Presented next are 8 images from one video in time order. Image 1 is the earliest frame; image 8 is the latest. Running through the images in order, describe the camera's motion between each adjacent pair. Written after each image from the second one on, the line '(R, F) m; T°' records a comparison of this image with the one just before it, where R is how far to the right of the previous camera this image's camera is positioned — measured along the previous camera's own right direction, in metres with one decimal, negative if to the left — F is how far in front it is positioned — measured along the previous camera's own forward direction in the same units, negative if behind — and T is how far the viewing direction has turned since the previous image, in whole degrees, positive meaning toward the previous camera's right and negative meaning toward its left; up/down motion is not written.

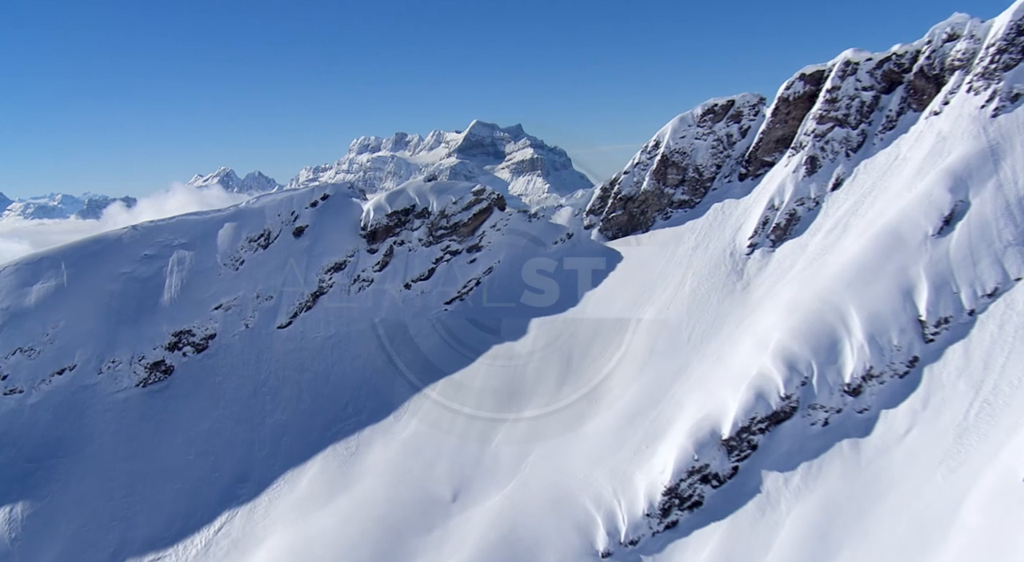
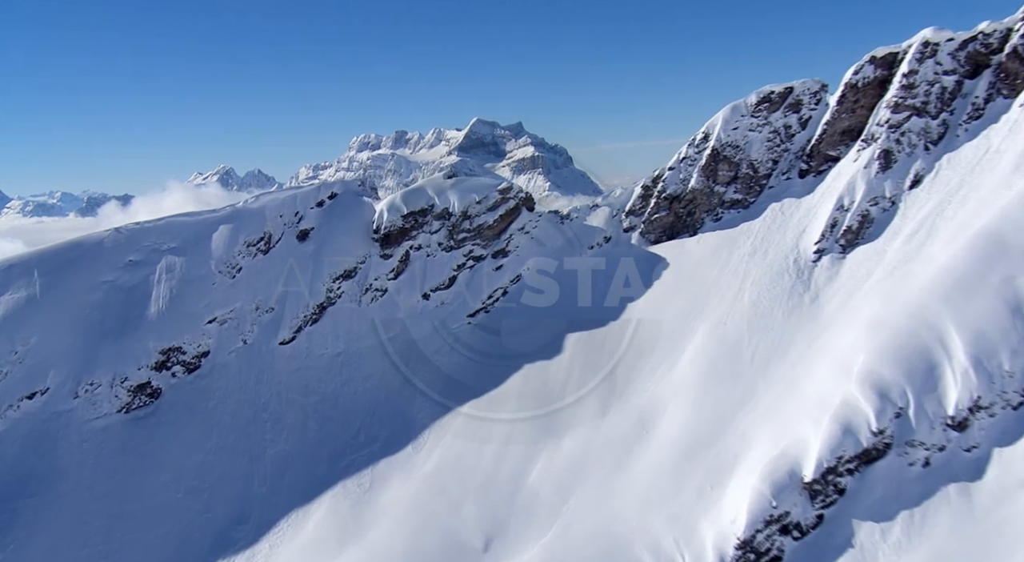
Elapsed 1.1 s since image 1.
(-3.0, +7.9) m; 0°
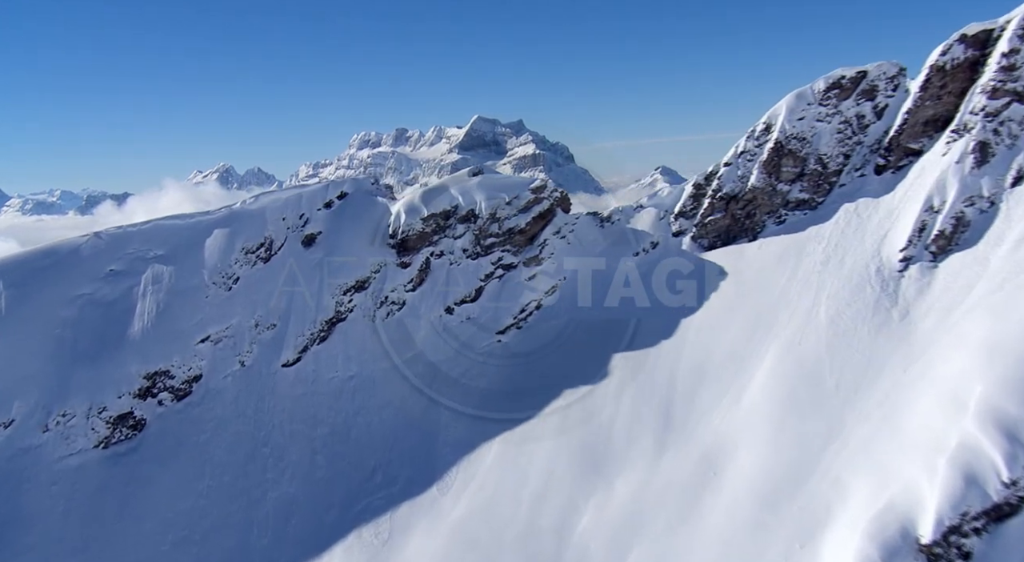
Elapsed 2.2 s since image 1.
(-3.0, +7.8) m; 0°
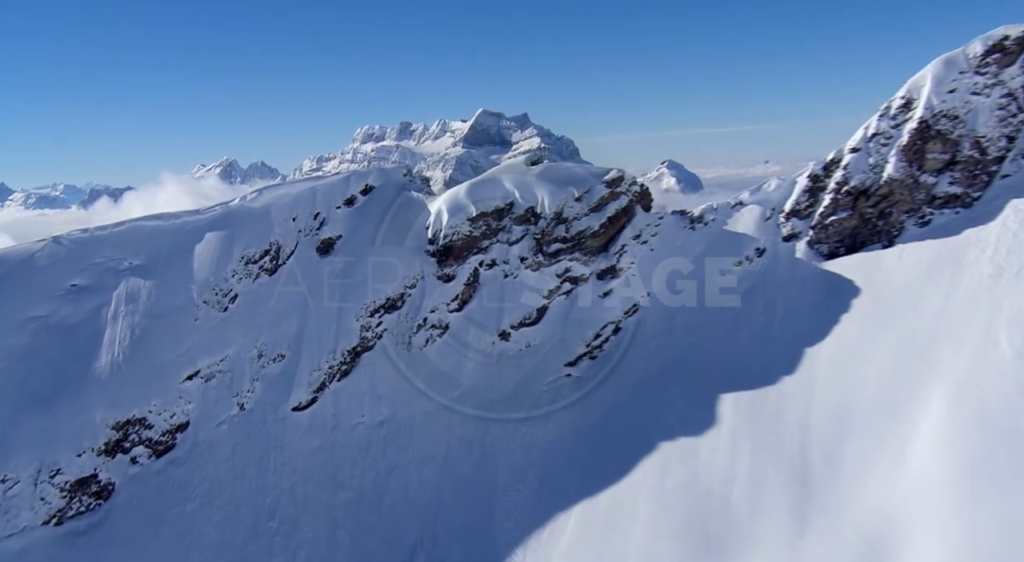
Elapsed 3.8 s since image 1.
(-4.6, +11.9) m; 0°
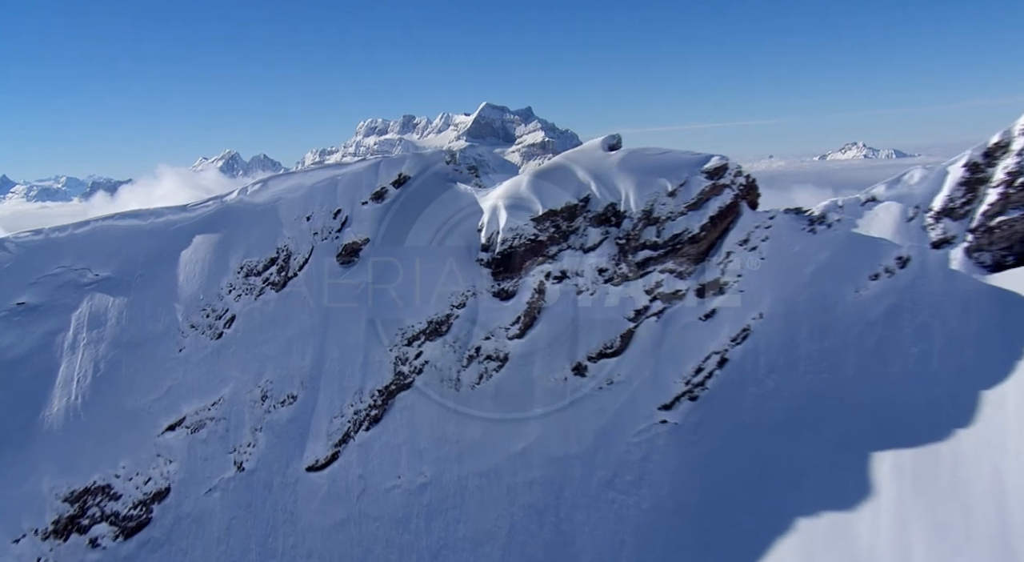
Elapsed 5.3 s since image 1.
(-3.9, +9.9) m; 0°
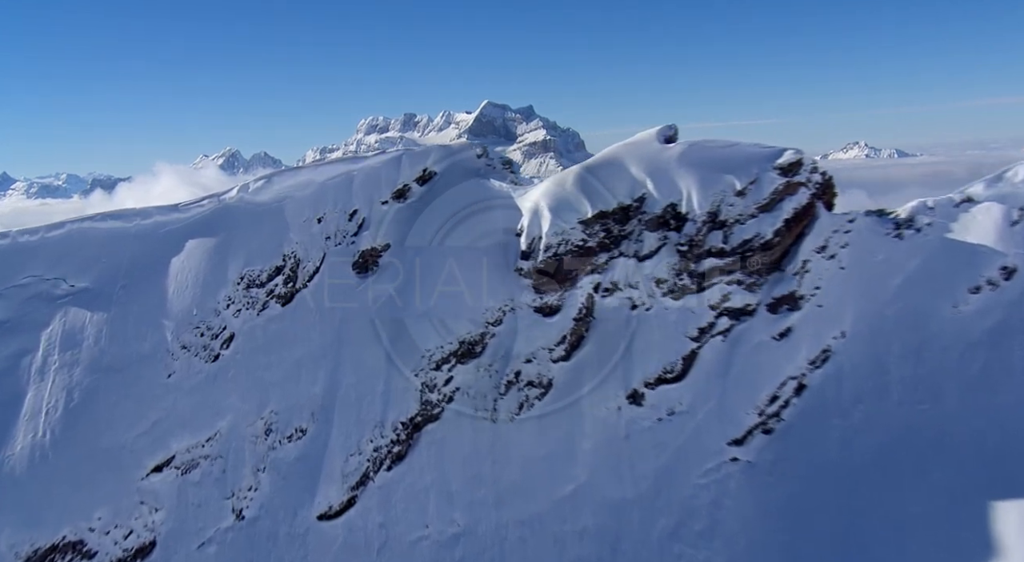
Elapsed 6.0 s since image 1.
(-2.0, +4.8) m; 0°
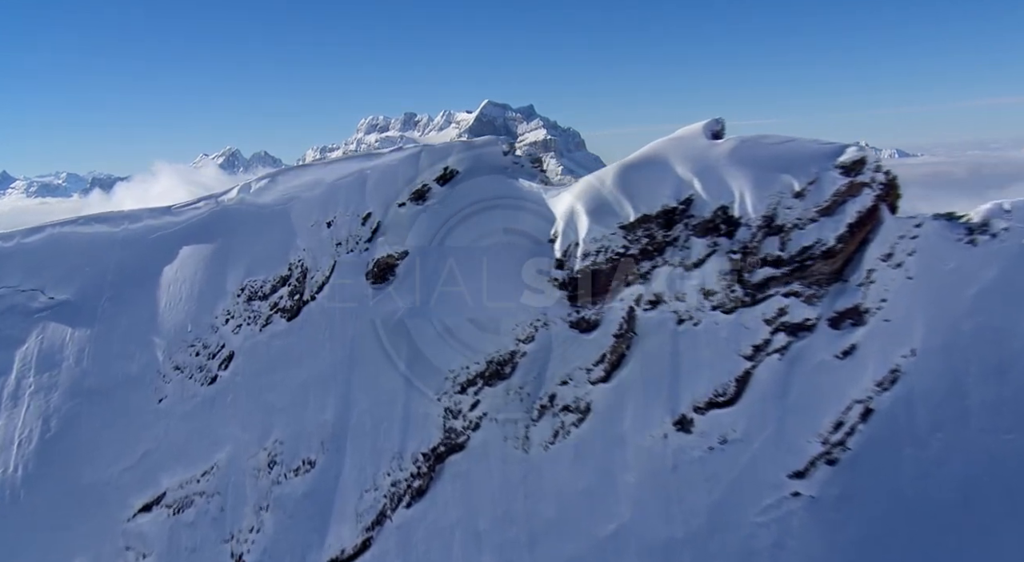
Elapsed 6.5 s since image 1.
(-1.3, +3.2) m; 0°
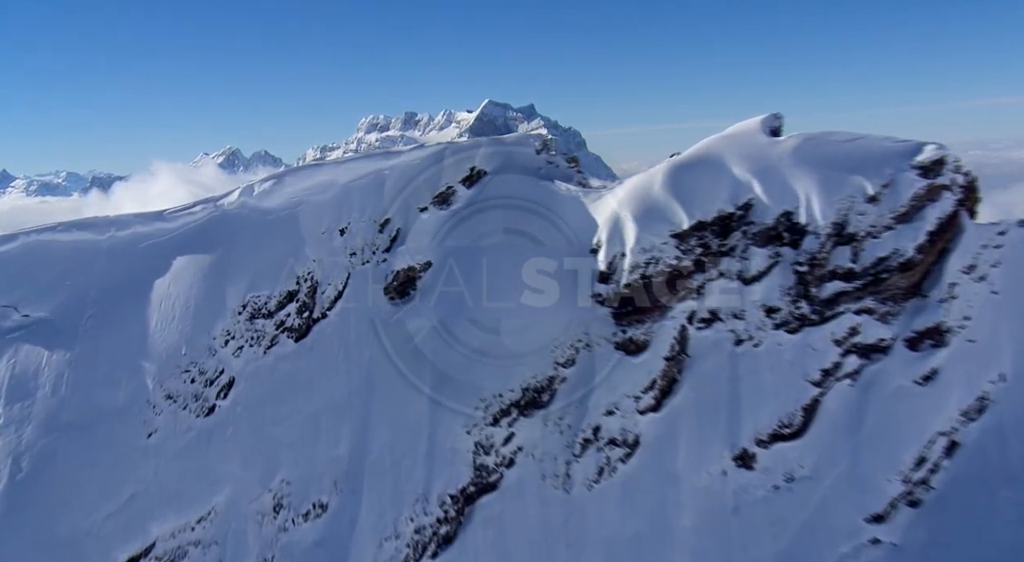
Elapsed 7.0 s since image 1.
(-1.3, +3.1) m; 0°
